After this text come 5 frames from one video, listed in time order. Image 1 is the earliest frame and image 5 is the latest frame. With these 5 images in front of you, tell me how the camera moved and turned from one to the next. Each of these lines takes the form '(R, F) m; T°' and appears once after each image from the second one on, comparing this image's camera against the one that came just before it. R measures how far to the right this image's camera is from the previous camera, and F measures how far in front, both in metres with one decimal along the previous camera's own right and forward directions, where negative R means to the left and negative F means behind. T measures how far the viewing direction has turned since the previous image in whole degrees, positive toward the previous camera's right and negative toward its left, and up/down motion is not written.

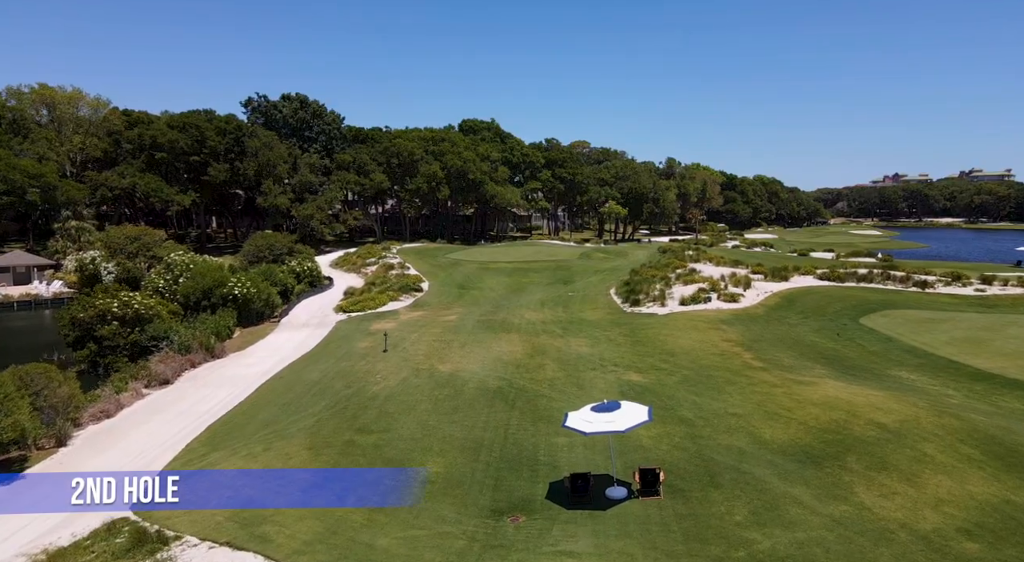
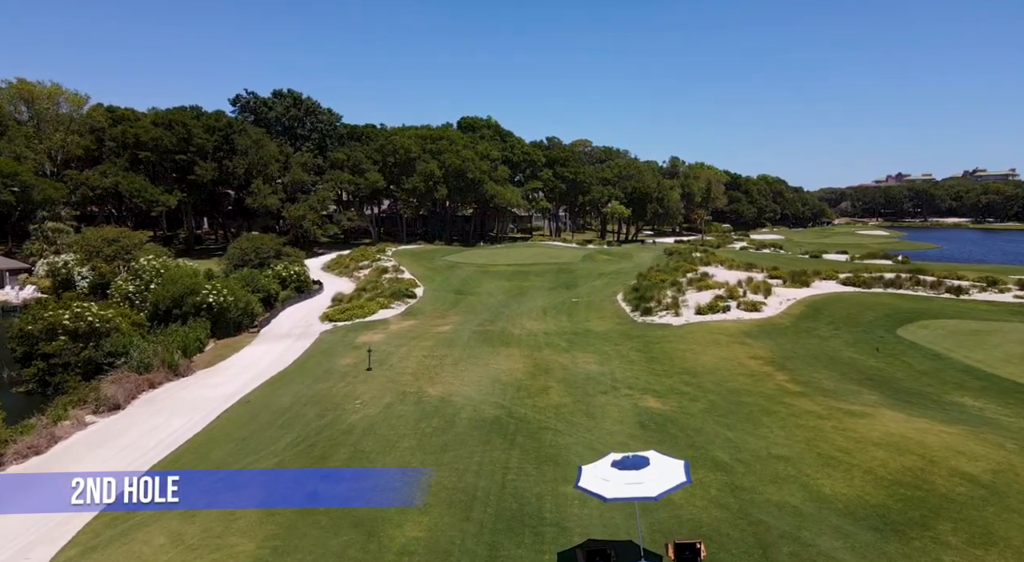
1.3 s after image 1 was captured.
(0.0, +2.6) m; 0°
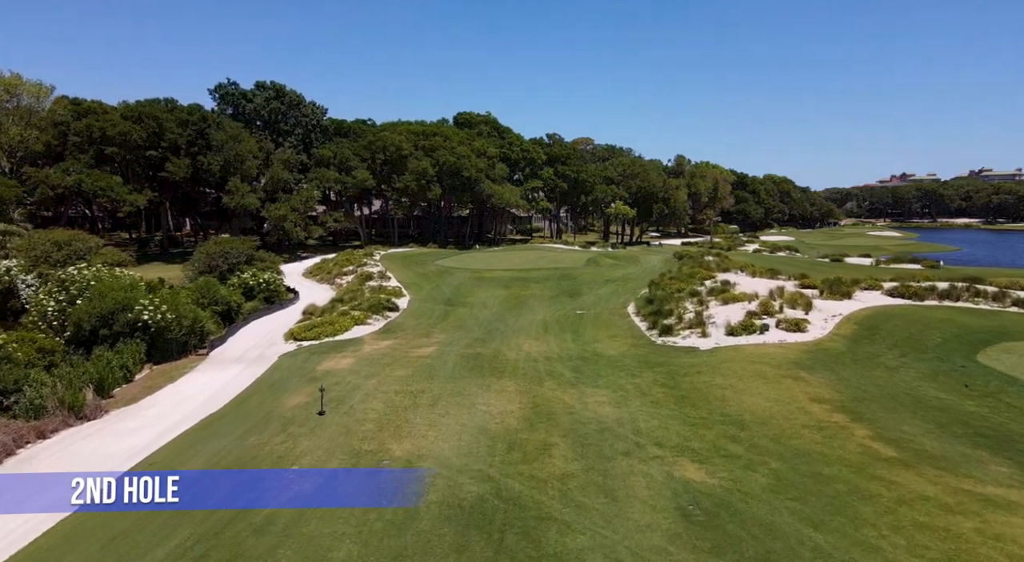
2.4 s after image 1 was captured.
(+0.2, +4.5) m; 0°
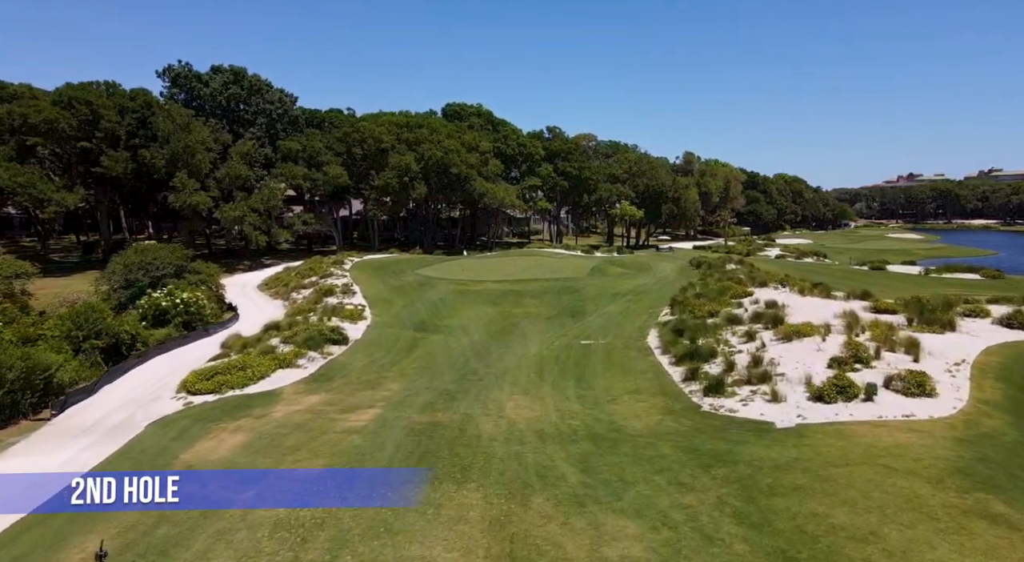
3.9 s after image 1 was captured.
(+0.6, +7.7) m; 0°
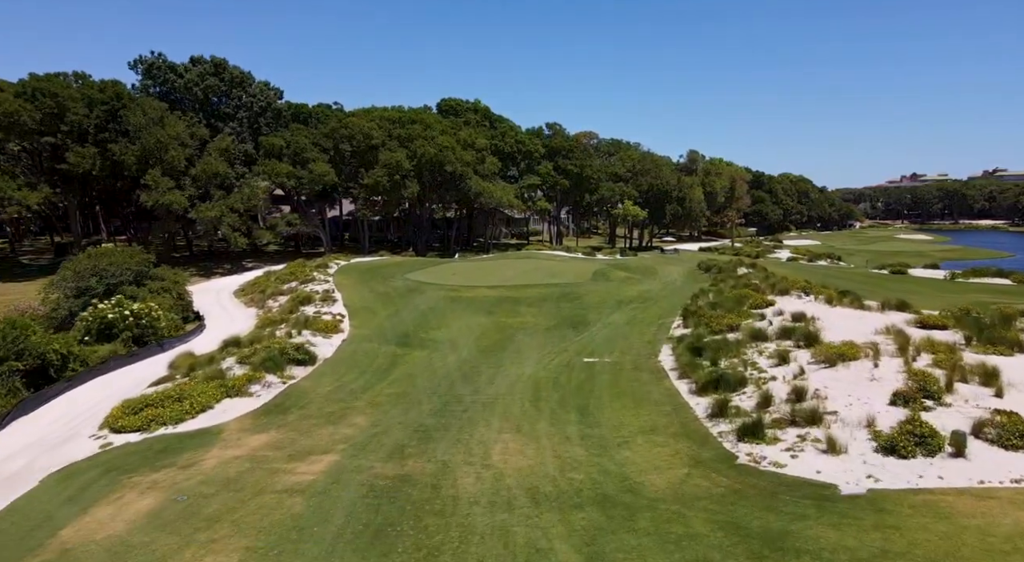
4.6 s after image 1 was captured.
(+0.3, +3.2) m; 0°
